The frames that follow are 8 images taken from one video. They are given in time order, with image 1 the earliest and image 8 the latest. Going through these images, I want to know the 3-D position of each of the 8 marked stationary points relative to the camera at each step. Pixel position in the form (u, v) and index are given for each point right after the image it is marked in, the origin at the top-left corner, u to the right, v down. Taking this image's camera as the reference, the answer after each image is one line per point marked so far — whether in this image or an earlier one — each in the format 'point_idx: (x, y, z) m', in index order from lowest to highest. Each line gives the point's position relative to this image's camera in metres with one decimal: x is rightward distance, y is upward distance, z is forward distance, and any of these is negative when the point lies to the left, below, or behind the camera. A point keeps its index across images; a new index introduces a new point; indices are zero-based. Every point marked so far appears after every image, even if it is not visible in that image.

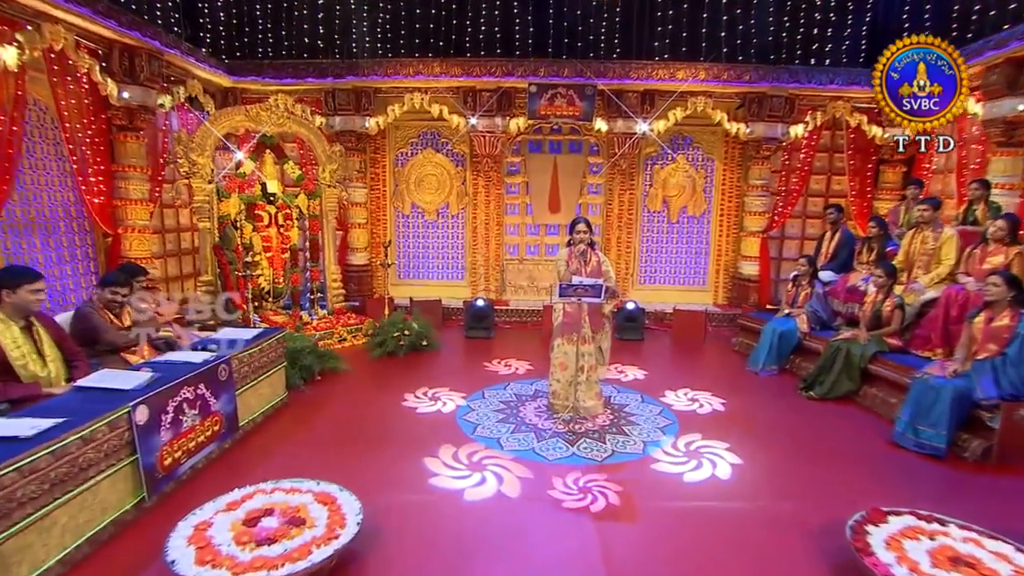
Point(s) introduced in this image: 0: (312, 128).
0: (-2.6, +2.1, +8.7) m
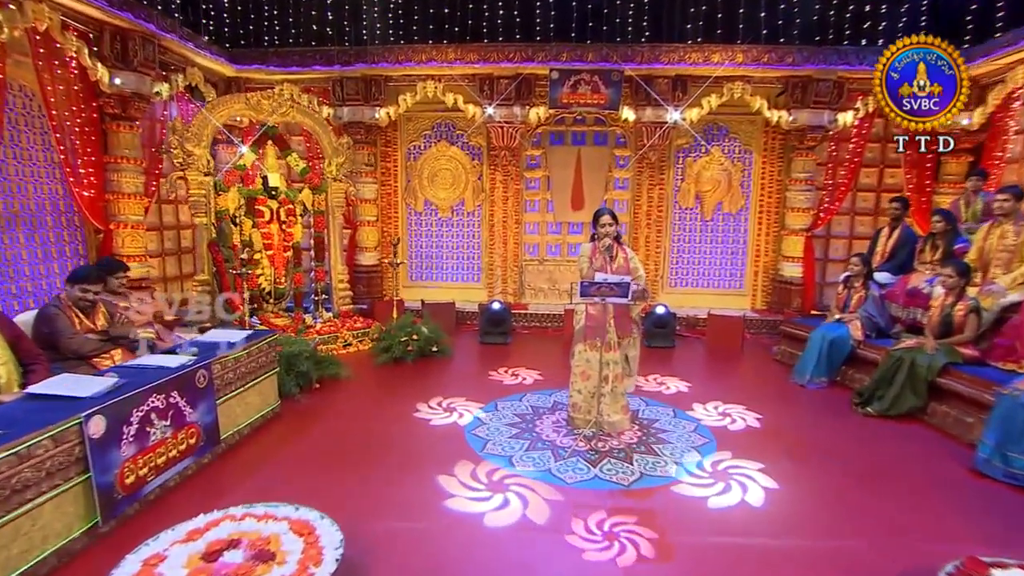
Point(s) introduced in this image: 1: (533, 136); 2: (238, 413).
0: (-2.4, +2.1, +8.1) m
1: (+0.3, +2.2, +9.4) m
2: (-2.5, -1.1, +5.9) m
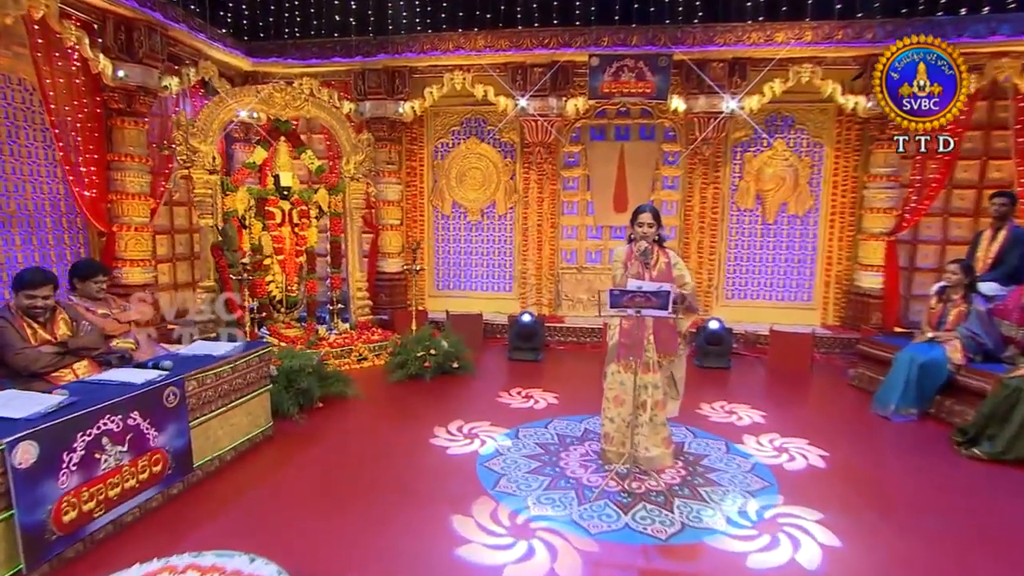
0: (-2.0, +2.0, +7.5) m
1: (+0.8, +2.0, +8.5) m
2: (-2.3, -1.2, +5.2) m
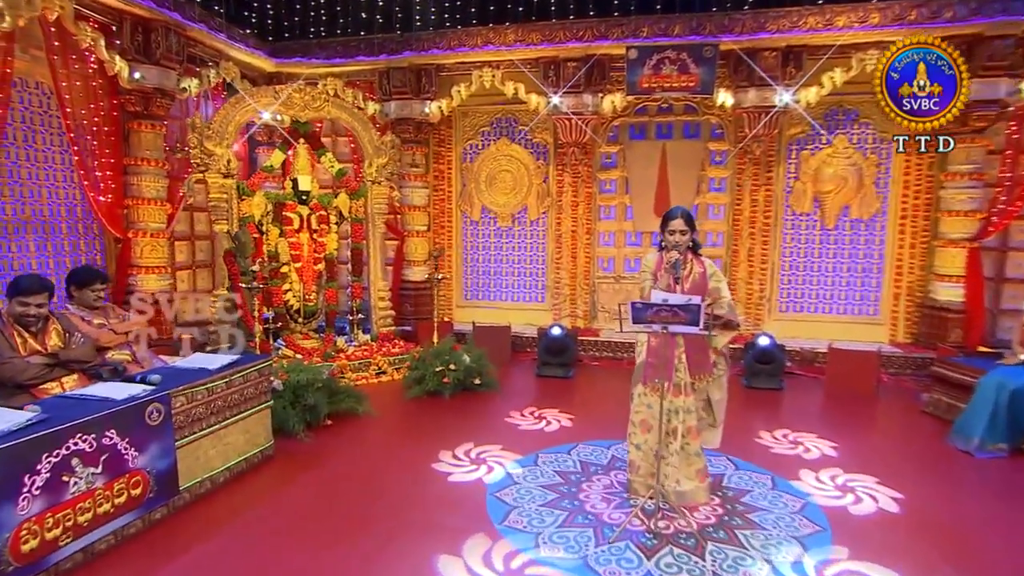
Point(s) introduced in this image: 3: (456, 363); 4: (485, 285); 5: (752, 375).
0: (-1.7, +1.9, +7.1) m
1: (+1.2, +1.9, +7.9) m
2: (-2.2, -1.2, +4.8) m
3: (-0.6, -0.8, +6.6) m
4: (-0.3, 0.0, +8.4) m
5: (+2.6, -0.9, +7.0) m
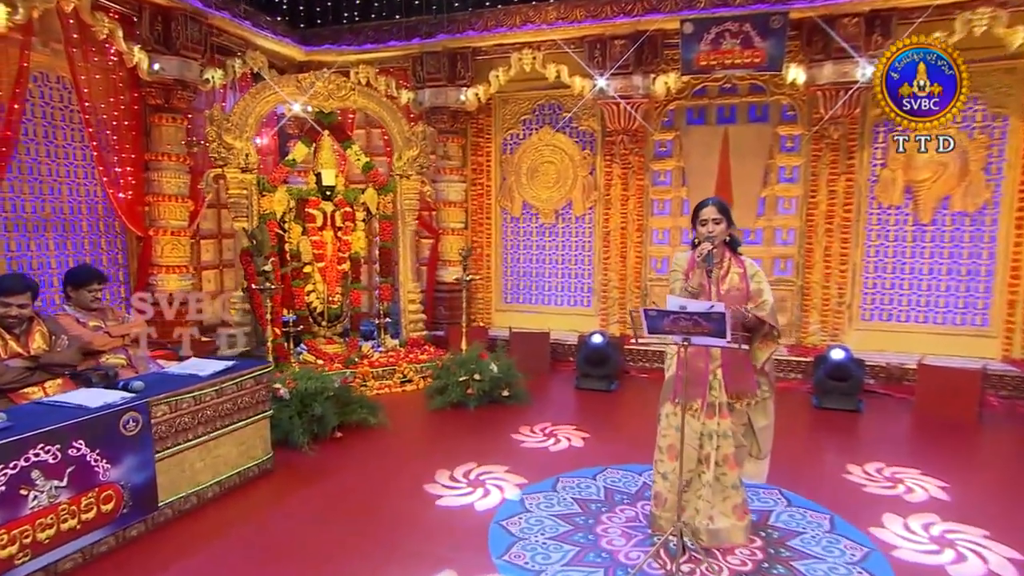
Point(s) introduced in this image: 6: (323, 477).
0: (-1.3, +1.9, +6.7) m
1: (+1.6, +1.9, +7.1) m
2: (-2.1, -1.2, +4.4) m
3: (-0.3, -0.8, +6.0) m
4: (+0.2, 0.0, +7.8) m
5: (+2.9, -1.0, +6.0) m
6: (-1.4, -1.4, +4.8) m
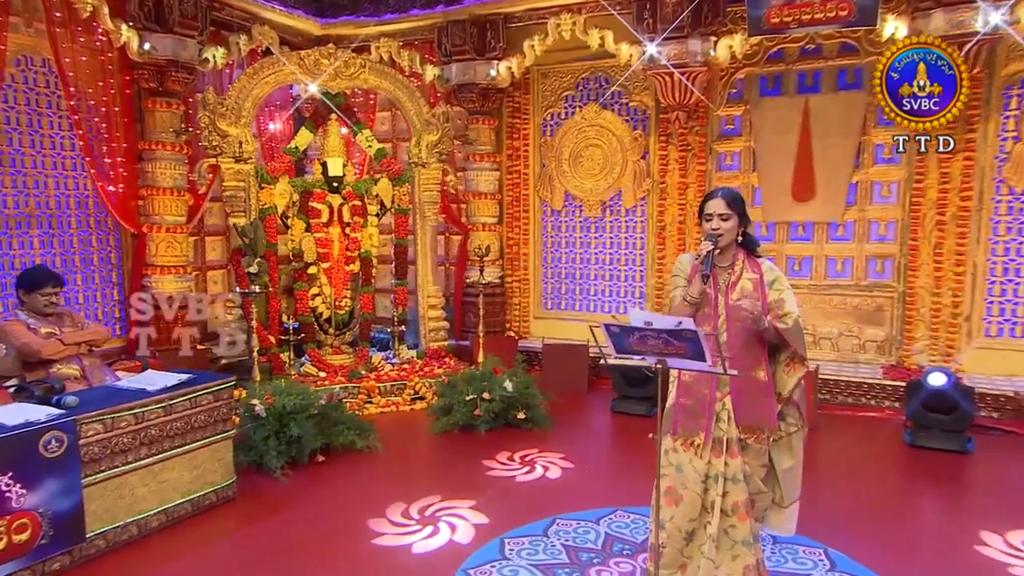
0: (-1.0, +1.9, +5.9) m
1: (+2.0, +1.8, +6.0) m
2: (-2.1, -1.2, +3.8) m
3: (-0.1, -0.8, +5.1) m
4: (+0.6, 0.0, +6.8) m
5: (+3.0, -1.0, +4.7) m
6: (-1.4, -1.4, +4.1) m
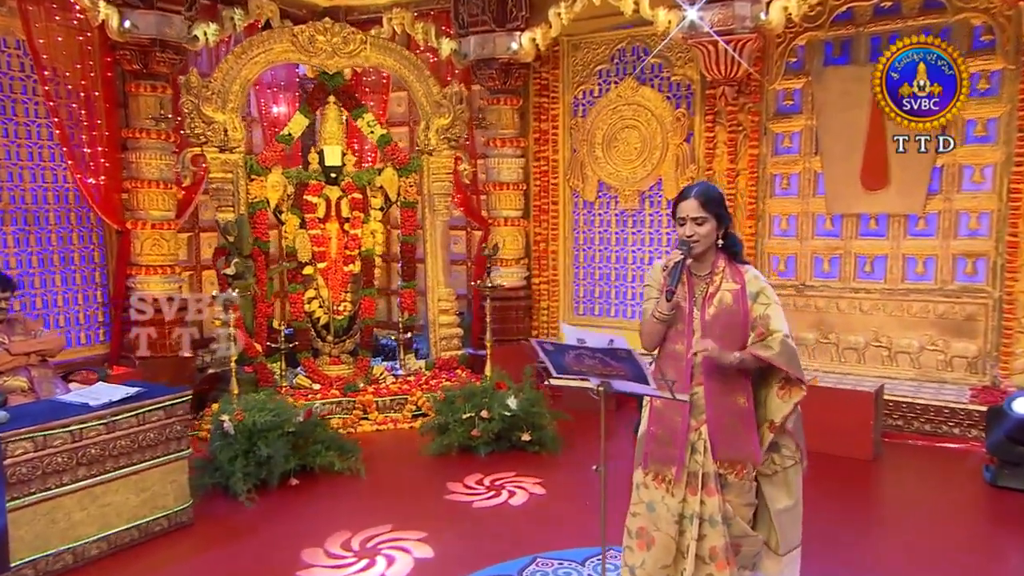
0: (-0.9, +1.9, +5.3) m
1: (+2.1, +1.8, +5.1) m
2: (-2.1, -1.3, +3.3) m
3: (0.0, -0.8, +4.4) m
4: (+0.8, 0.0, +6.1) m
5: (+3.1, -1.1, +3.8) m
6: (-1.3, -1.5, +3.5) m
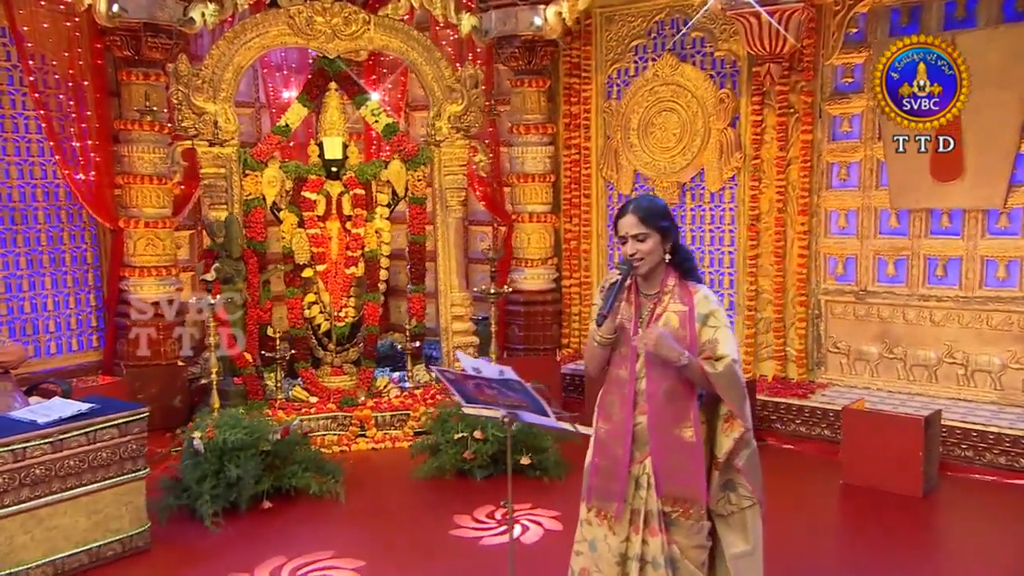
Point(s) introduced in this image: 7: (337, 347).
0: (-0.7, +1.8, +4.8) m
1: (+2.3, +1.8, +4.4) m
2: (-2.1, -1.3, +2.9) m
3: (+0.1, -0.9, +4.0) m
4: (+1.0, -0.1, +5.5) m
5: (+3.1, -1.2, +3.1) m
6: (-1.3, -1.5, +3.1) m
7: (-1.3, -0.4, +4.9) m
